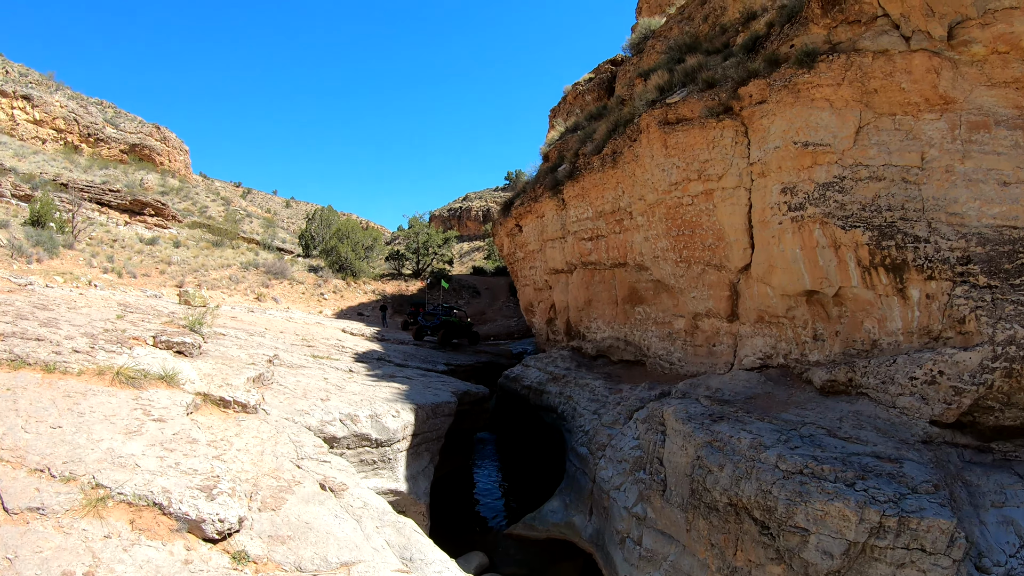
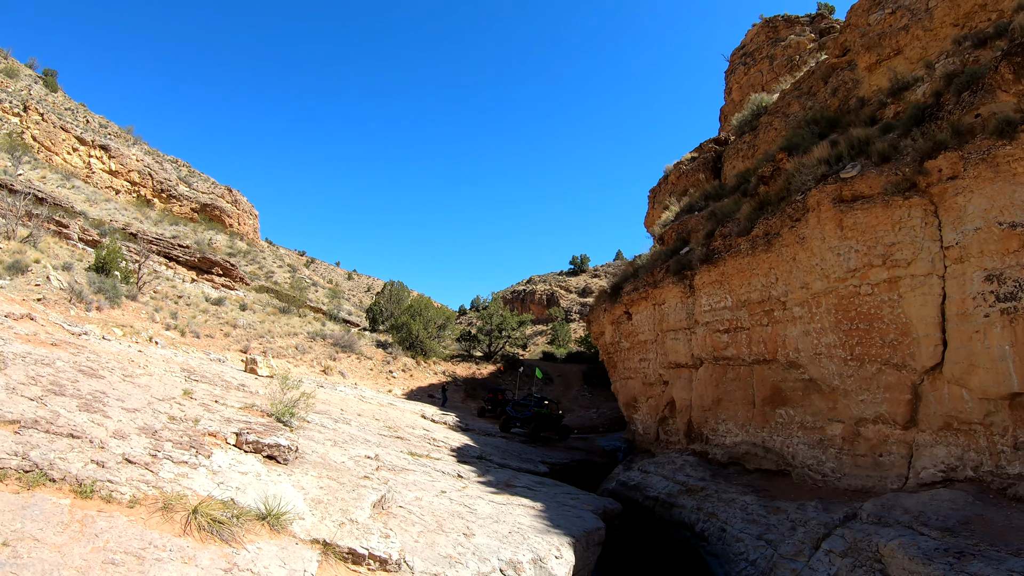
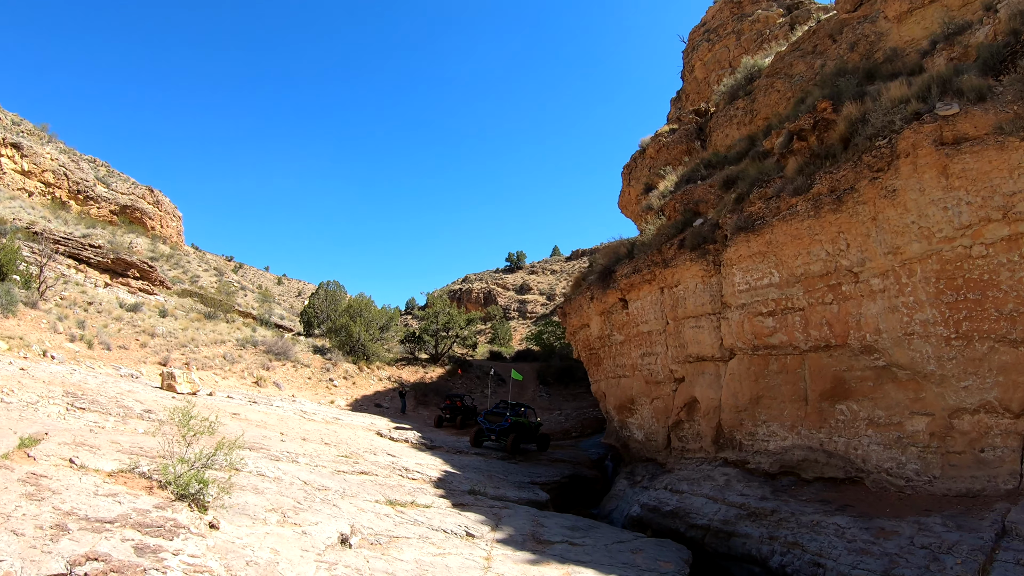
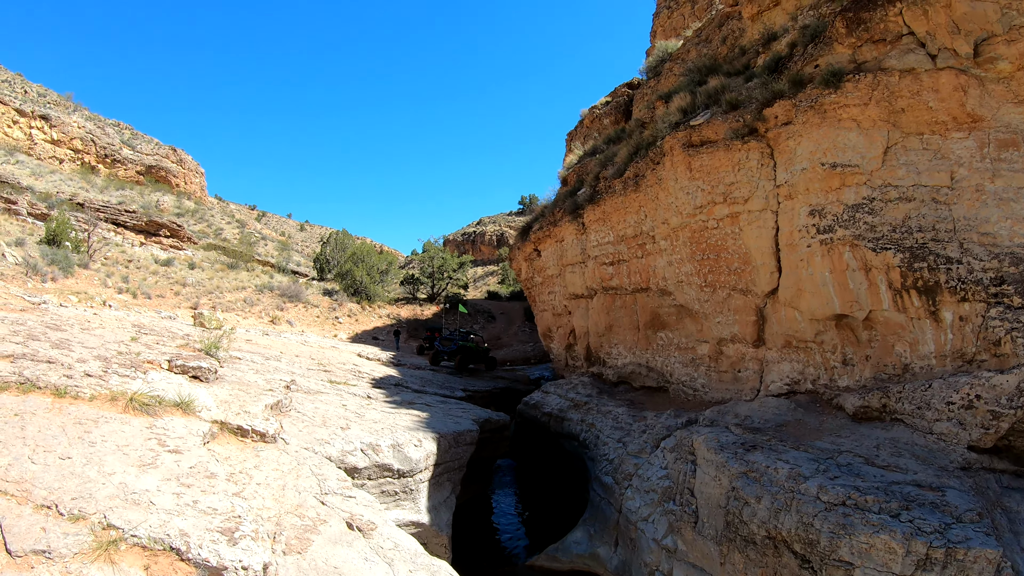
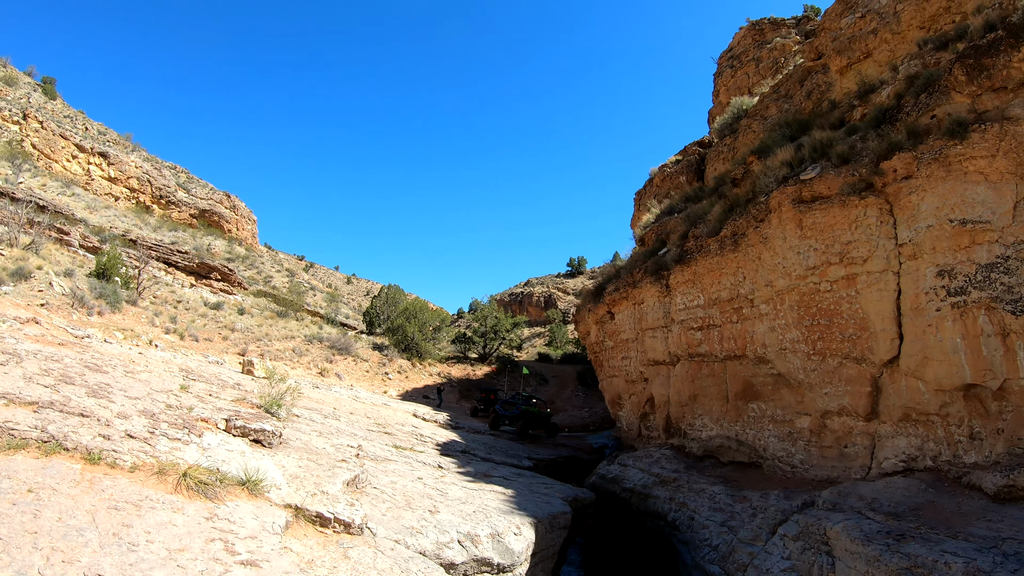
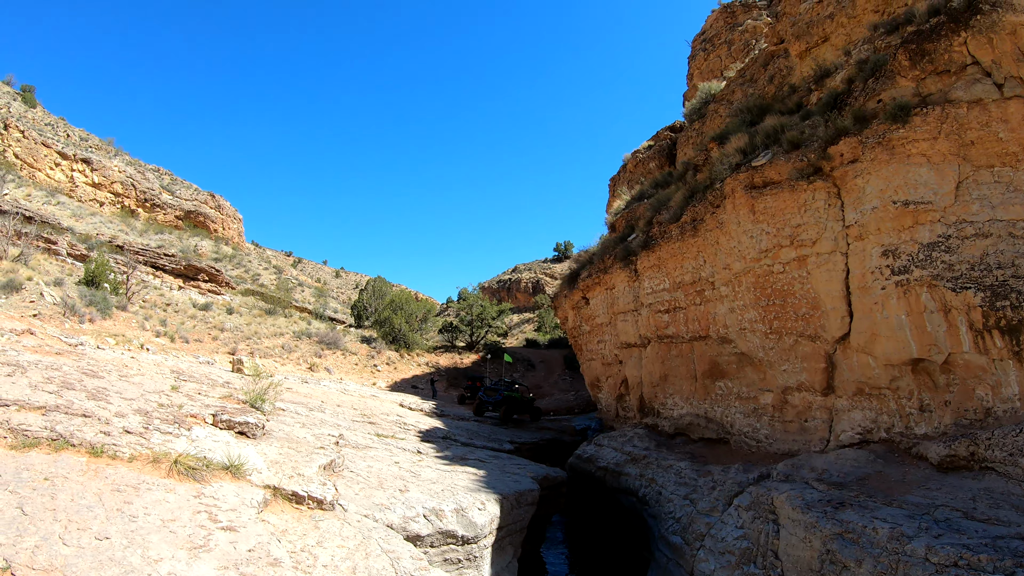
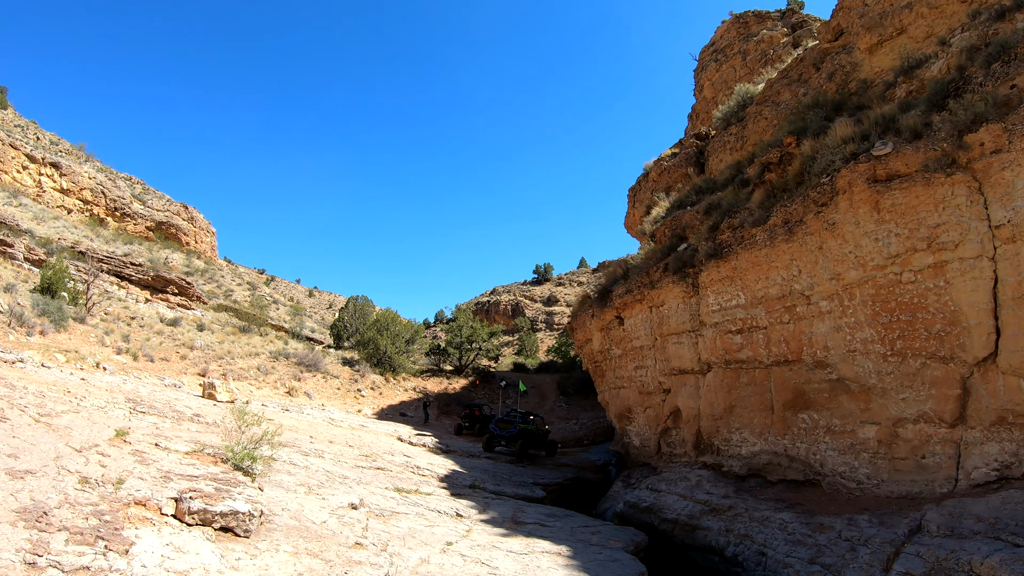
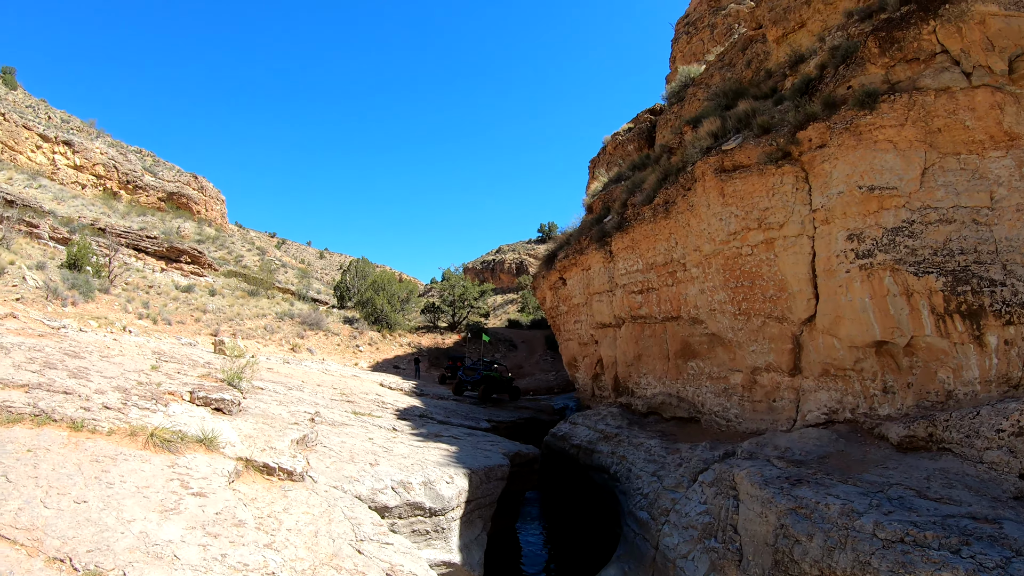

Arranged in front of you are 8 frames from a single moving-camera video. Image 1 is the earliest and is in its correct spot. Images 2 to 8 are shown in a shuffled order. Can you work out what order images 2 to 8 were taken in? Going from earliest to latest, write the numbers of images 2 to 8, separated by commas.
4, 8, 6, 5, 2, 7, 3
